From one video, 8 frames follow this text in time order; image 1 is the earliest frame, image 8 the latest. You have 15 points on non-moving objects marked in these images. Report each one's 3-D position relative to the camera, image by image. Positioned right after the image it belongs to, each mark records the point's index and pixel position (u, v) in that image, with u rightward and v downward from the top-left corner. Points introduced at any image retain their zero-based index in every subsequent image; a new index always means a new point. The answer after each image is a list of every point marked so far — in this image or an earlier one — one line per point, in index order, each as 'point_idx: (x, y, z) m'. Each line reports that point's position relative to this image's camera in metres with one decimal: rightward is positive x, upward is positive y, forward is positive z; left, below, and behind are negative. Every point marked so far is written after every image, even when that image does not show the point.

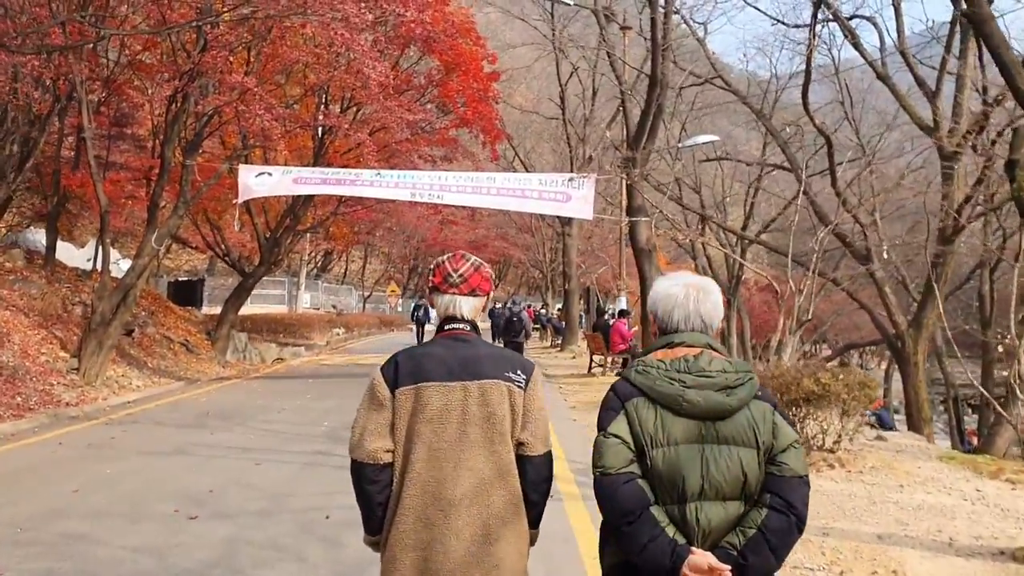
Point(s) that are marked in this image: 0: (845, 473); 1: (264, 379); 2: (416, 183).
0: (+2.8, -1.5, +8.6) m
1: (-4.7, -1.7, +19.5) m
2: (-1.6, +1.7, +16.7) m
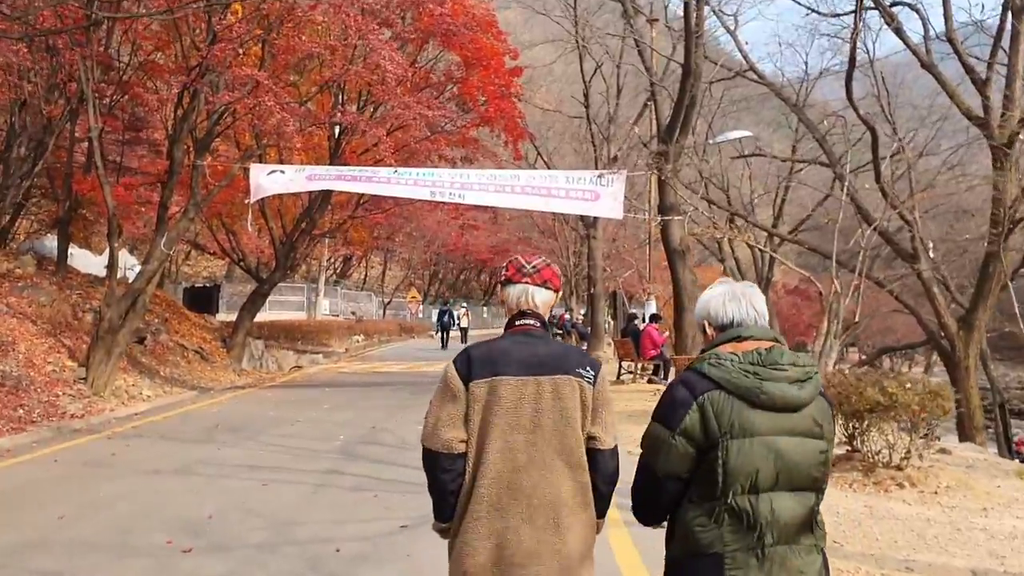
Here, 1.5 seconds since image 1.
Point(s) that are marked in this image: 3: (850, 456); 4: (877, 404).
0: (+3.0, -1.5, +7.7) m
1: (-4.2, -1.8, +18.7) m
2: (-1.2, +1.6, +15.9) m
3: (+2.8, -1.4, +8.5) m
4: (+2.8, -0.9, +8.0) m
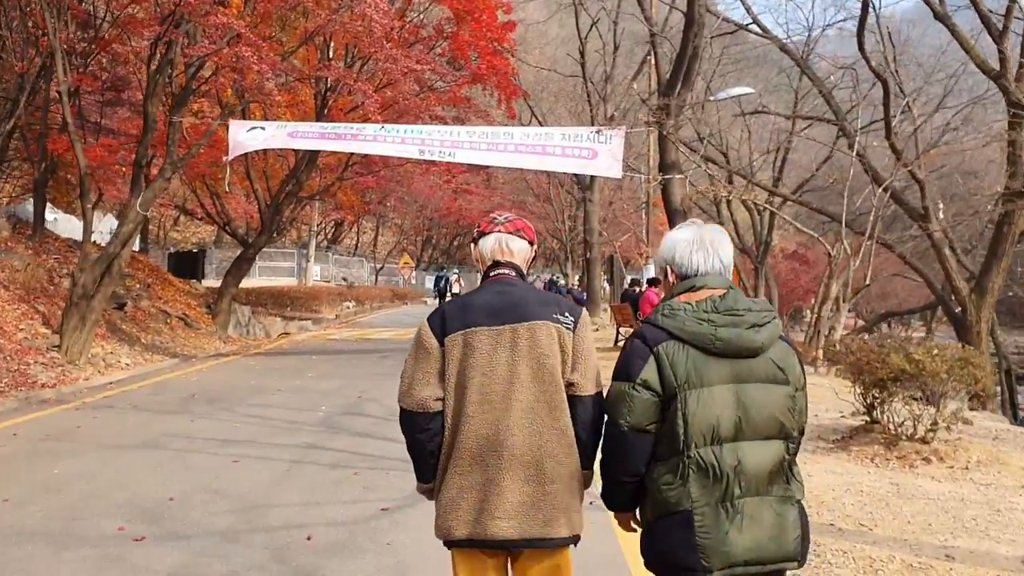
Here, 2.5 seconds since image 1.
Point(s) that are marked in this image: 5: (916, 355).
0: (+3.0, -1.2, +7.0) m
1: (-4.4, -1.2, +18.1) m
2: (-1.3, +2.2, +15.1) m
3: (+2.8, -1.1, +7.9) m
4: (+2.8, -0.6, +7.4) m
5: (+2.9, -0.5, +7.3) m
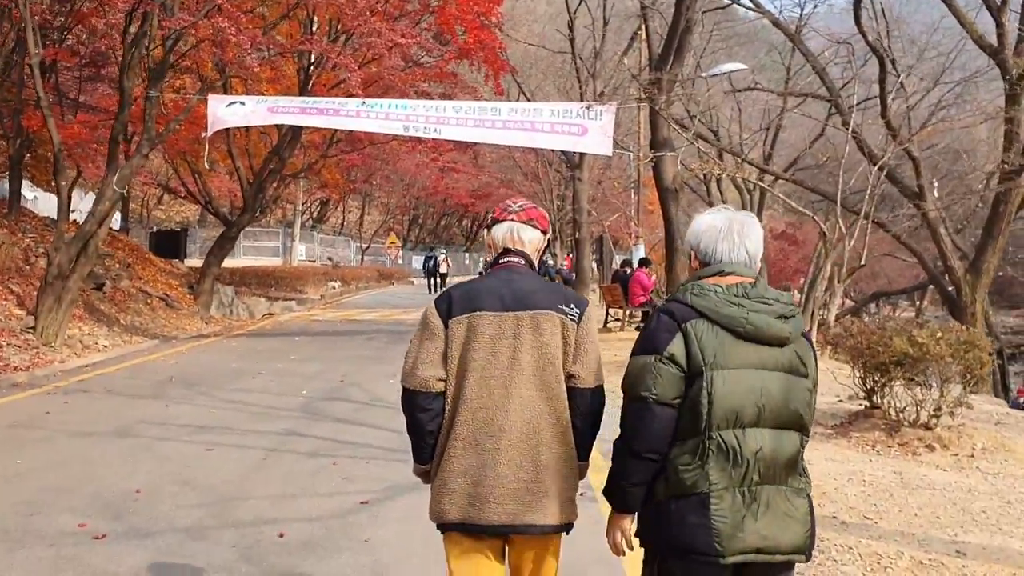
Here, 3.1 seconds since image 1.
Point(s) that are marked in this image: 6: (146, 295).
0: (+2.9, -1.1, +6.8) m
1: (-4.6, -0.8, +17.7) m
2: (-1.5, +2.5, +14.7) m
3: (+2.7, -0.9, +7.6) m
4: (+2.7, -0.5, +7.1) m
5: (+2.8, -0.4, +7.1) m
6: (-7.0, -0.1, +19.8) m
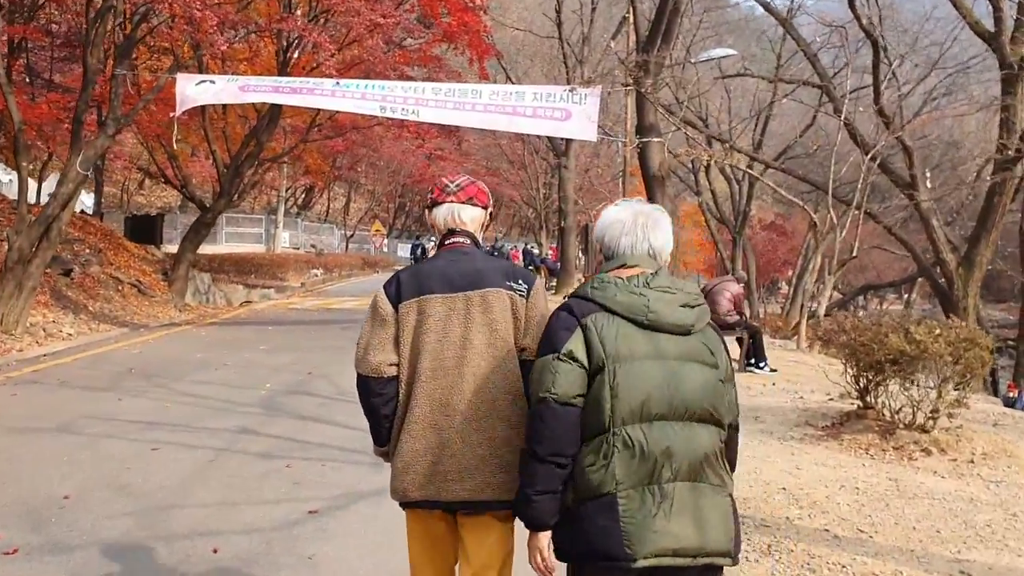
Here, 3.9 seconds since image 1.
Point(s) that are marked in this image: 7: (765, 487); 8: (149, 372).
0: (+2.7, -1.1, +6.3) m
1: (-4.9, -0.6, +17.2) m
2: (-1.7, +2.6, +14.2) m
3: (+2.5, -0.9, +7.2) m
4: (+2.5, -0.4, +6.6) m
5: (+2.6, -0.3, +6.6) m
6: (-7.4, +0.1, +19.2) m
7: (+1.4, -1.1, +5.9) m
8: (-3.6, -0.8, +10.3) m
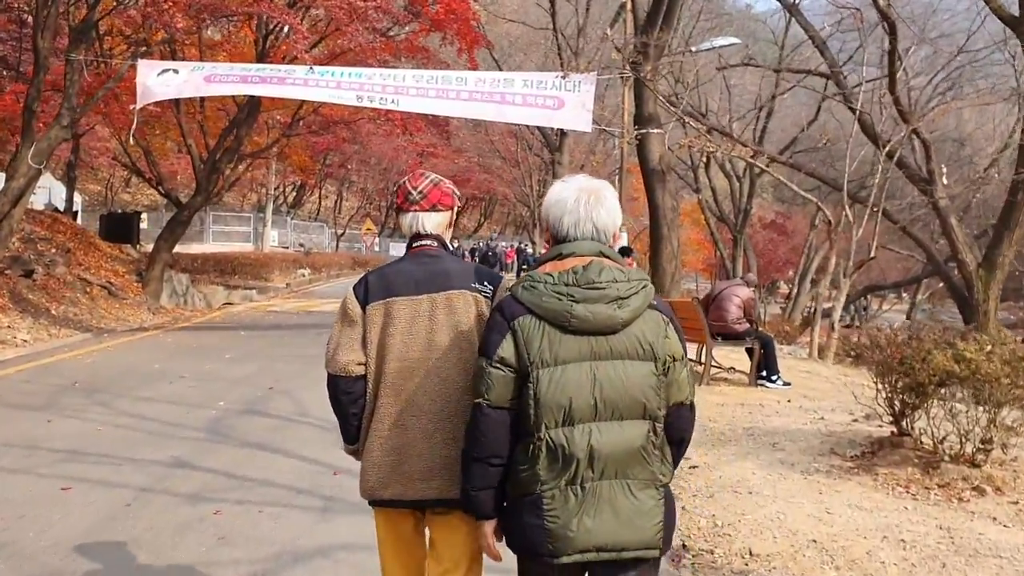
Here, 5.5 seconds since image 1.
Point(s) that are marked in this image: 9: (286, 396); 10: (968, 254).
0: (+2.6, -1.1, +5.3) m
1: (-5.0, -0.7, +16.1) m
2: (-1.9, +2.6, +13.2) m
3: (+2.3, -0.9, +6.2) m
4: (+2.4, -0.5, +5.6) m
5: (+2.5, -0.4, +5.6) m
6: (-7.5, +0.1, +18.2) m
7: (+1.3, -1.2, +4.9) m
8: (-3.8, -0.9, +9.3) m
9: (-1.9, -0.9, +8.7) m
10: (+6.4, +0.5, +14.6) m
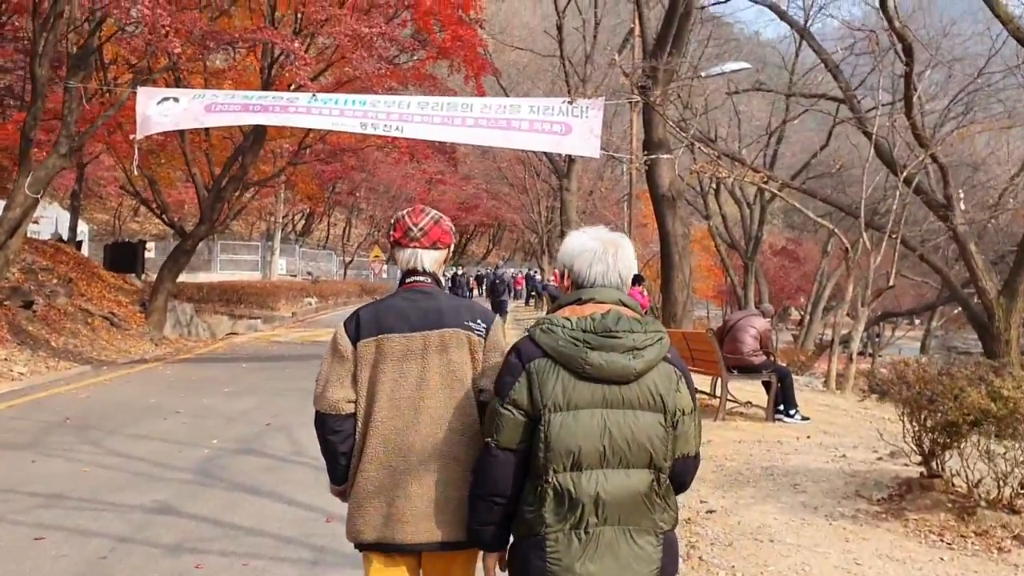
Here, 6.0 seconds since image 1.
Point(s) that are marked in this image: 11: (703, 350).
0: (+2.6, -1.3, +4.9) m
1: (-4.9, -1.1, +15.8) m
2: (-1.8, +2.2, +12.9) m
3: (+2.4, -1.1, +5.8) m
4: (+2.4, -0.6, +5.3) m
5: (+2.5, -0.5, +5.2) m
6: (-7.4, -0.5, +17.9) m
7: (+1.3, -1.3, +4.5) m
8: (-3.7, -1.2, +9.0) m
9: (-1.9, -1.2, +8.3) m
10: (+6.5, +0.1, +14.2) m
11: (+1.7, -0.5, +9.0) m
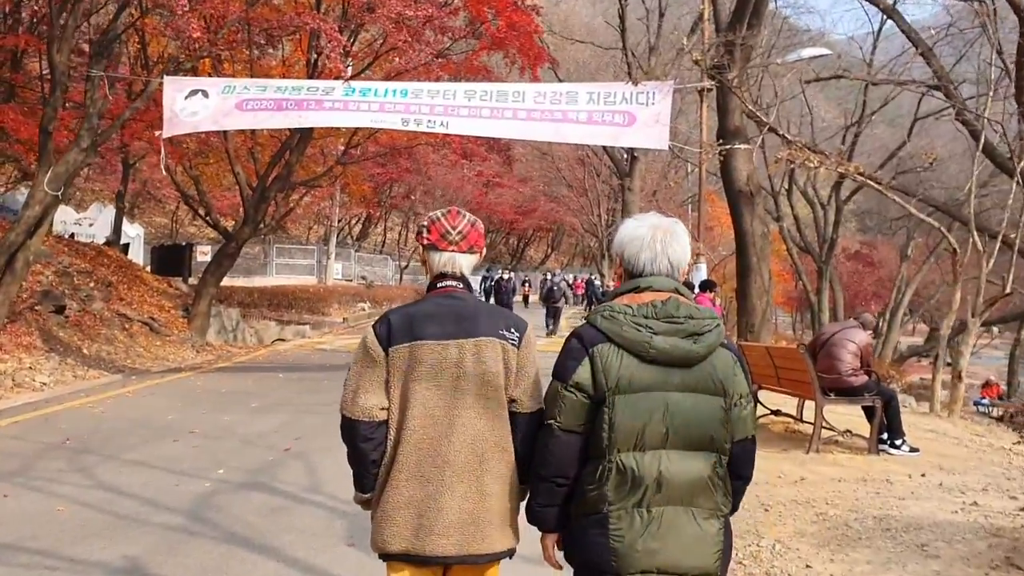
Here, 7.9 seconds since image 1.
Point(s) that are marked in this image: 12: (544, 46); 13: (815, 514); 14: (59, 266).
0: (+2.8, -1.3, +3.6) m
1: (-4.1, -1.2, +14.9) m
2: (-1.1, +2.2, +11.8) m
3: (+2.6, -1.2, +4.4) m
4: (+2.6, -0.7, +3.9) m
5: (+2.7, -0.6, +3.9) m
6: (-6.5, -0.5, +17.1) m
7: (+1.5, -1.4, +3.2) m
8: (-3.3, -1.2, +8.0) m
9: (-1.5, -1.2, +7.2) m
10: (+7.3, 0.0, +12.6) m
11: (+2.1, -0.6, +7.7) m
12: (+0.6, +4.5, +19.2) m
13: (+1.7, -1.3, +5.8) m
14: (-7.8, +0.4, +17.9) m
